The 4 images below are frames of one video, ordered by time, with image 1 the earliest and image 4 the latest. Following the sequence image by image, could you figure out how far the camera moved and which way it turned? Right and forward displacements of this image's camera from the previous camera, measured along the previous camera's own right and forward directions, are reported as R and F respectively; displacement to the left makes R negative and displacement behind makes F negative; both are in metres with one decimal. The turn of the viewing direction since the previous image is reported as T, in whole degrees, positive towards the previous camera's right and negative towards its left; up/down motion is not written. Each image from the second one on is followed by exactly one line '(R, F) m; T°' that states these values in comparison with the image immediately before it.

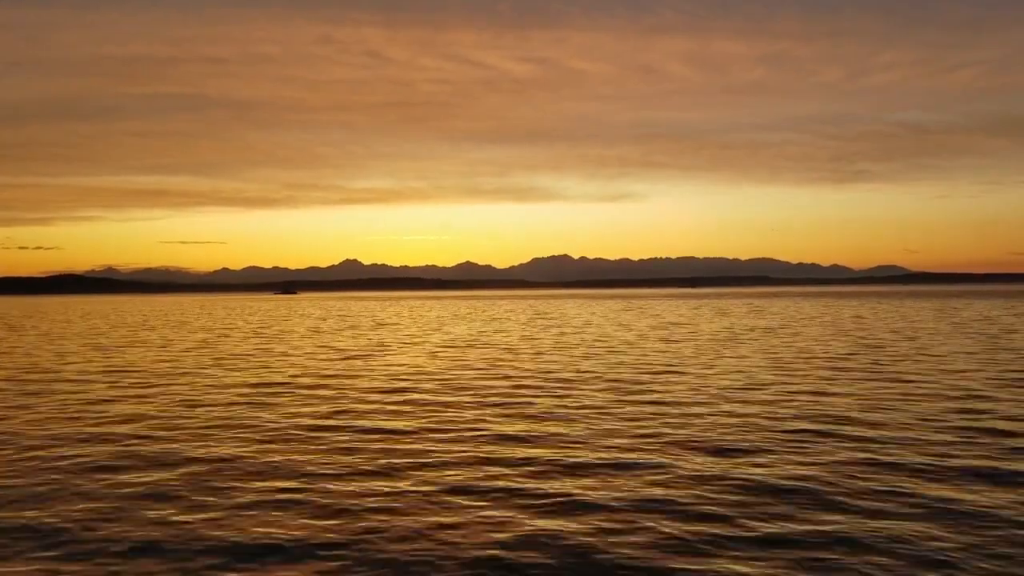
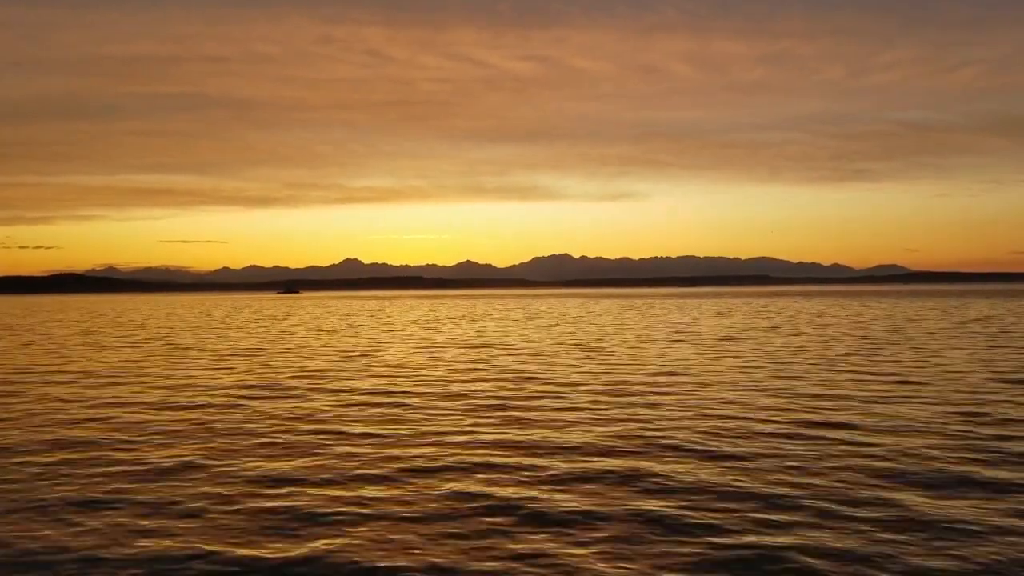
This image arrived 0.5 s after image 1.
(-2.0, -0.5) m; 0°
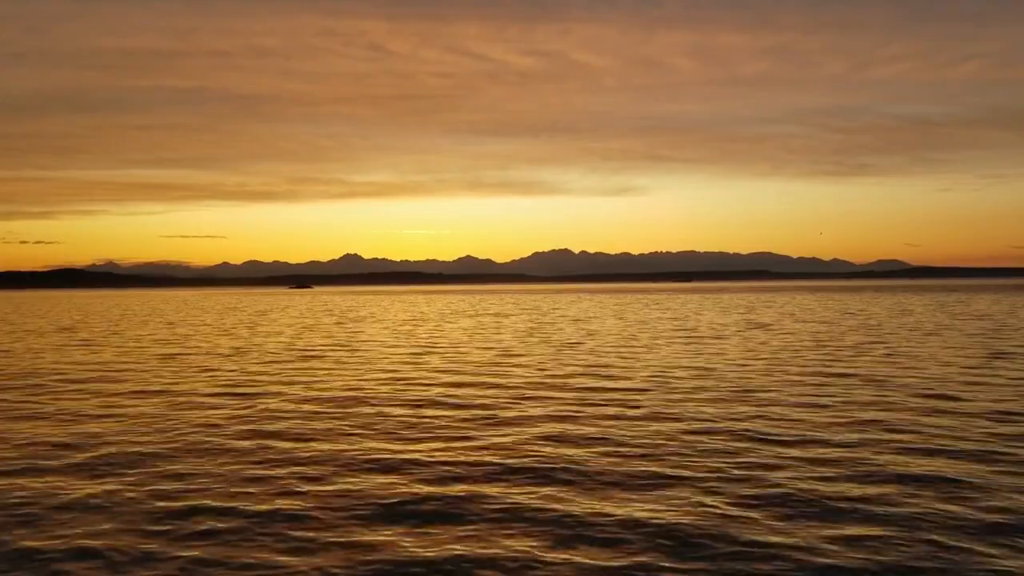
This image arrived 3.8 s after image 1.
(+1.1, 0.0) m; 0°
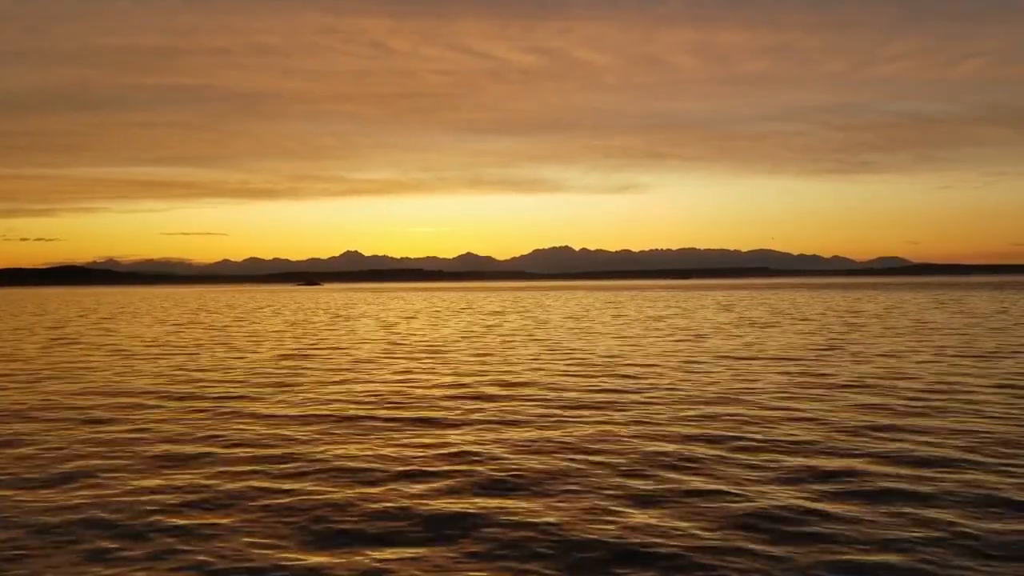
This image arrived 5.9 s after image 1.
(+1.0, +0.7) m; 0°
